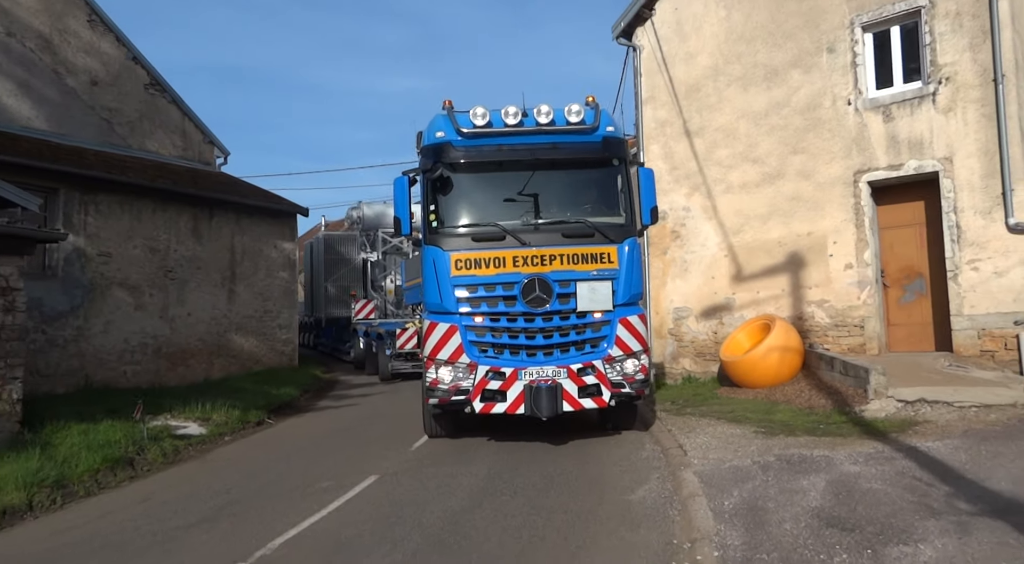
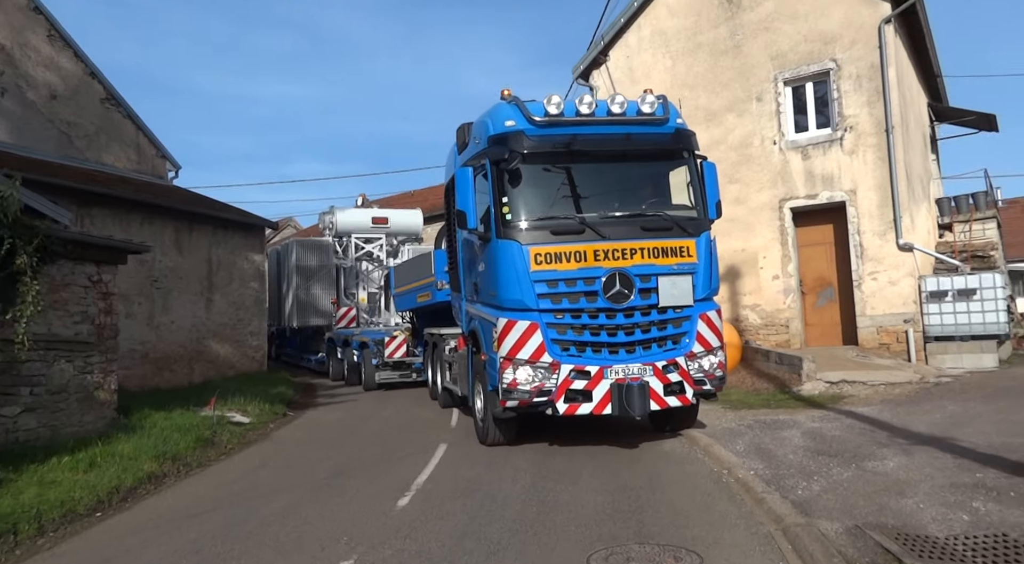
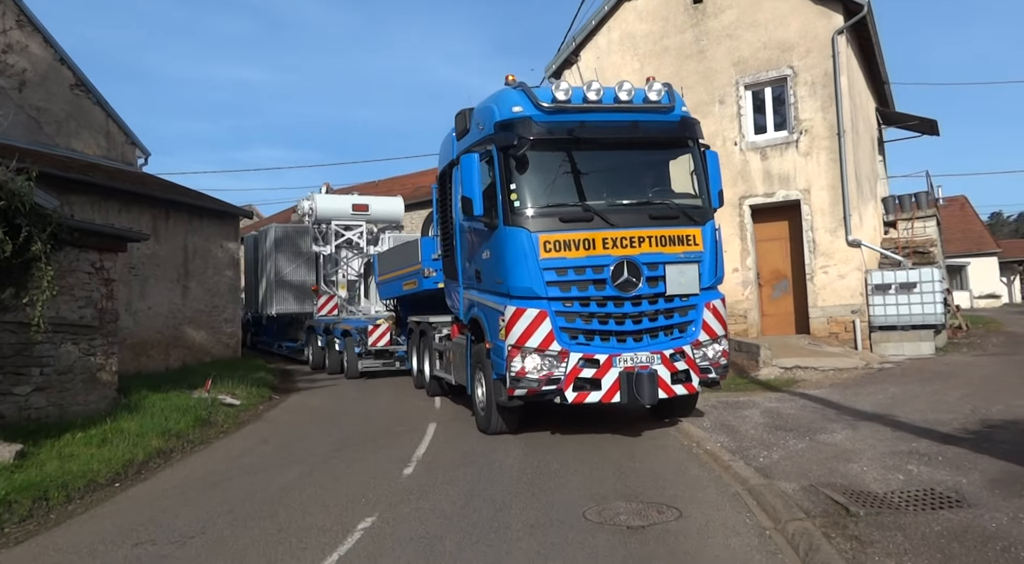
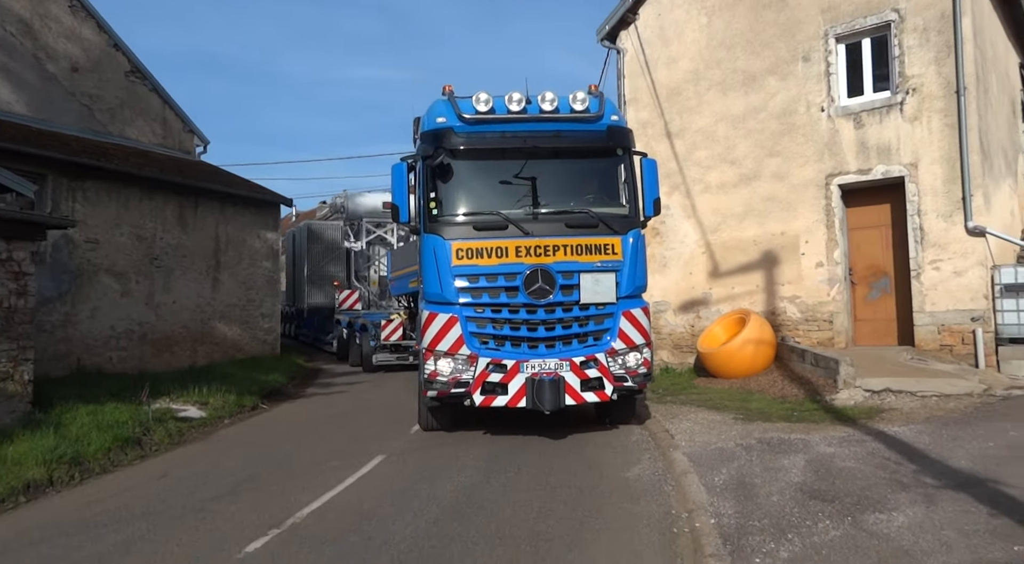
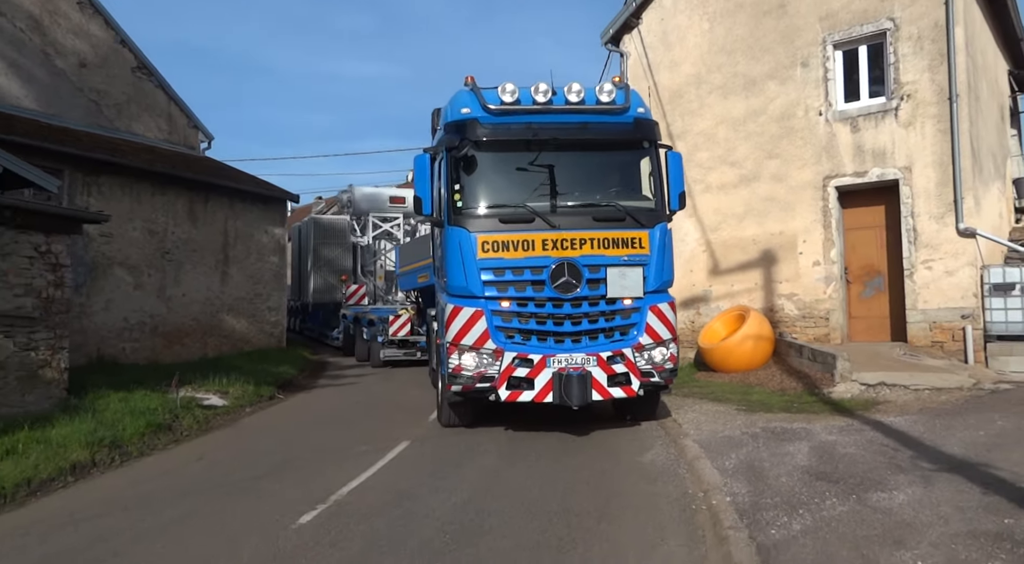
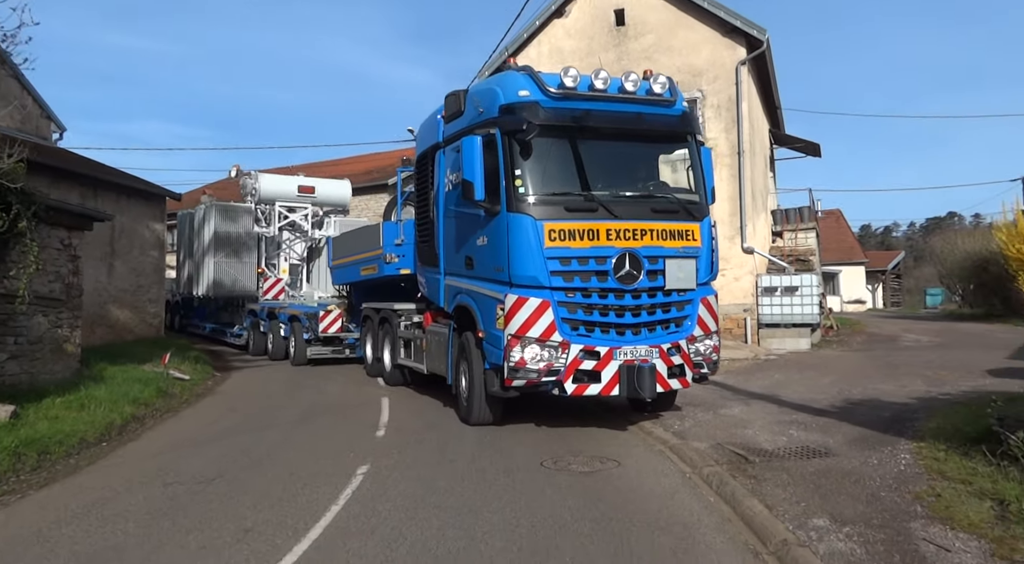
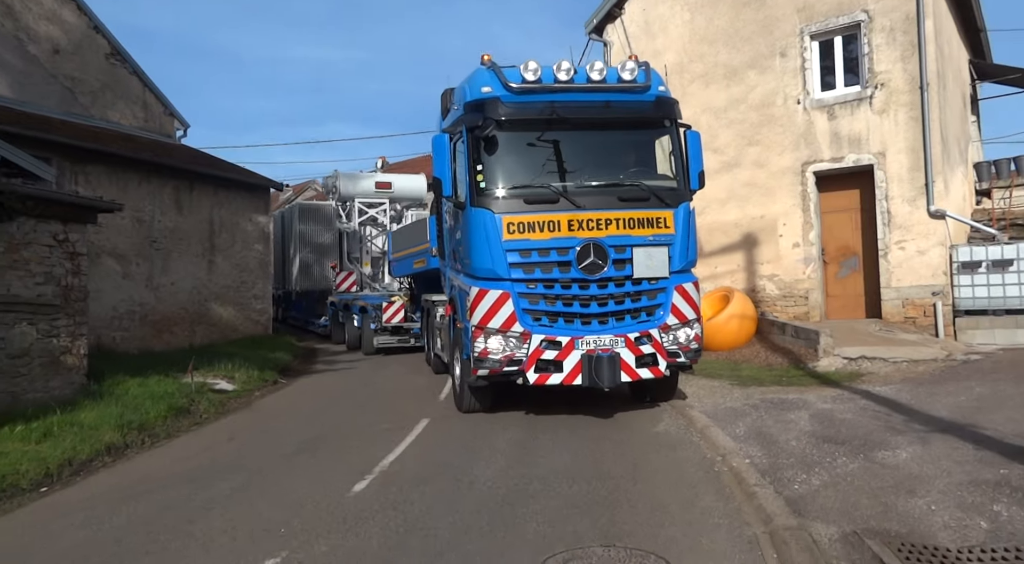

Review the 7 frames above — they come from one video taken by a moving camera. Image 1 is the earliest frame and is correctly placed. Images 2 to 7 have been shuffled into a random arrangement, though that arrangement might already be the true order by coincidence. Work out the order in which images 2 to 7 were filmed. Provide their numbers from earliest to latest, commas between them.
4, 5, 7, 2, 3, 6
